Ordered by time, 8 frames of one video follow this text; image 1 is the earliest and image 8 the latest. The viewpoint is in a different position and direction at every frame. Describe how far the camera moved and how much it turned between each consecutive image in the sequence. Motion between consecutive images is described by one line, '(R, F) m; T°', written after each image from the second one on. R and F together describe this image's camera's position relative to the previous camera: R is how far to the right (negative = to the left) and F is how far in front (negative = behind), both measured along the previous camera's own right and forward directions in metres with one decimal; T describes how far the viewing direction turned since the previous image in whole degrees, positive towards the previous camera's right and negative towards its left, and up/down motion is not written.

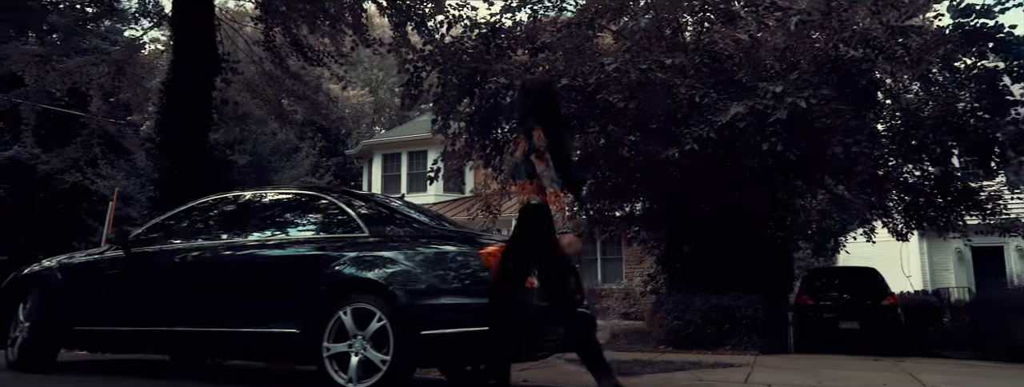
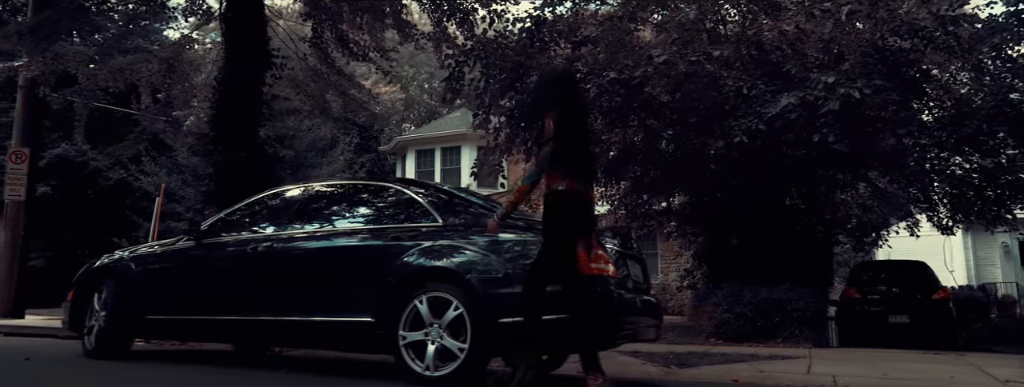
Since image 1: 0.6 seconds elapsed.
(-0.3, 0.0) m; -2°
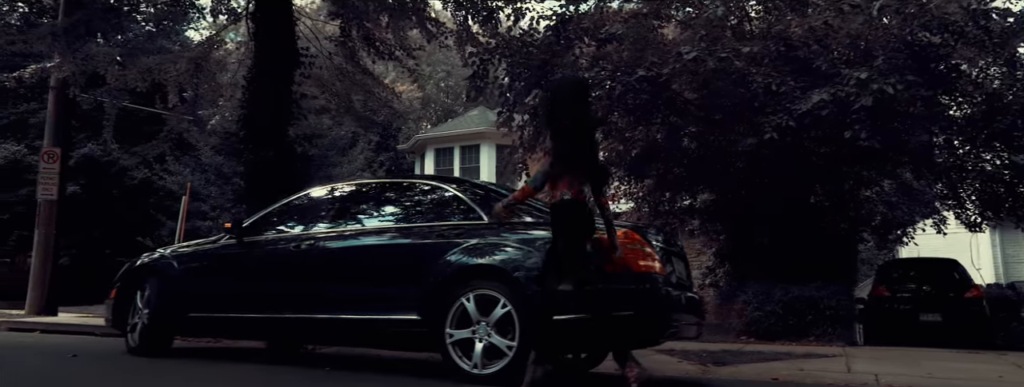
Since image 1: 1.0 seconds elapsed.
(-0.2, 0.0) m; -1°
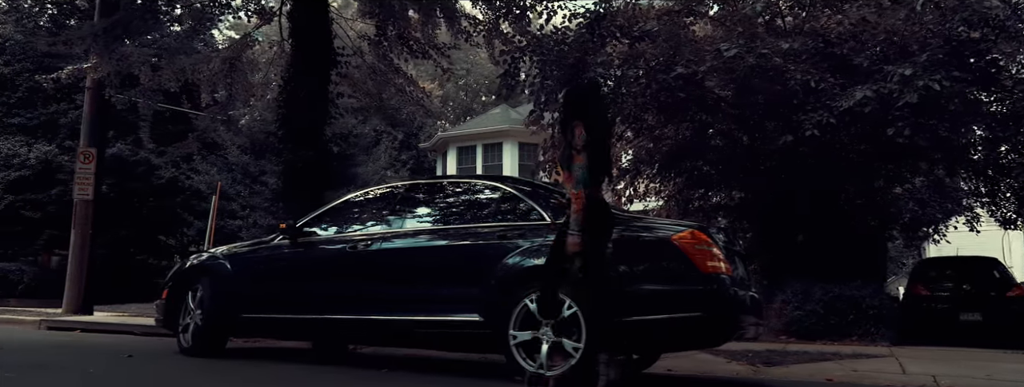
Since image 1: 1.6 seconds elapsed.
(-0.3, 0.0) m; -1°
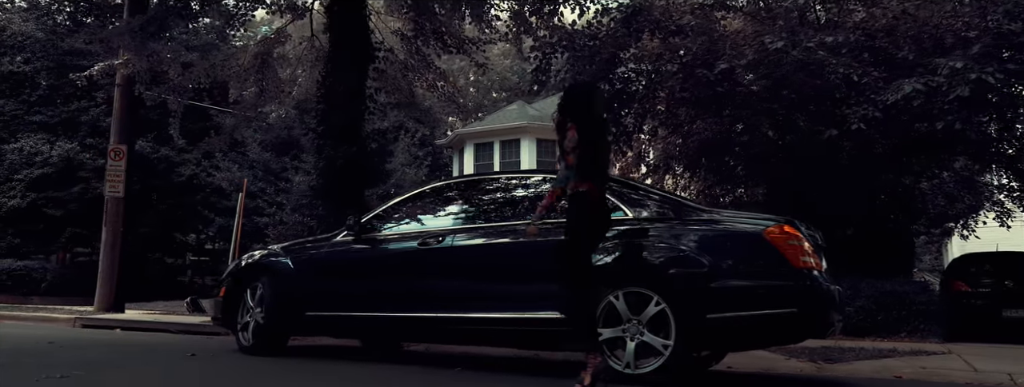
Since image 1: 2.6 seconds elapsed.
(-0.4, +0.1) m; 0°
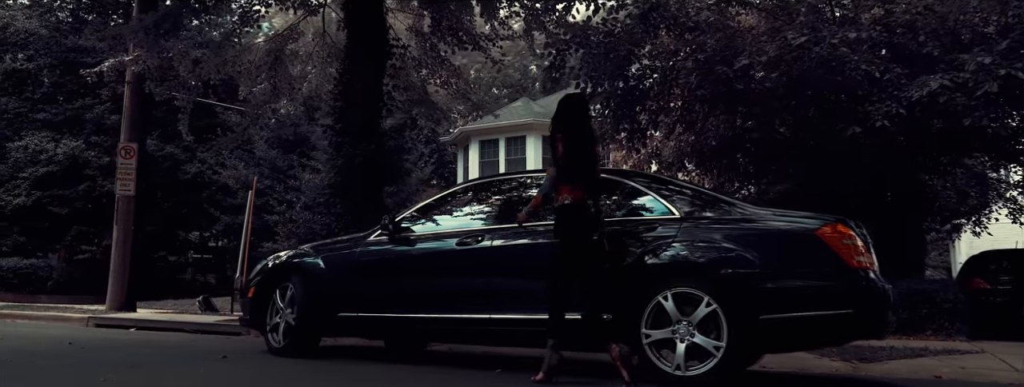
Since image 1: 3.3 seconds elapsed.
(-0.3, +0.1) m; 0°
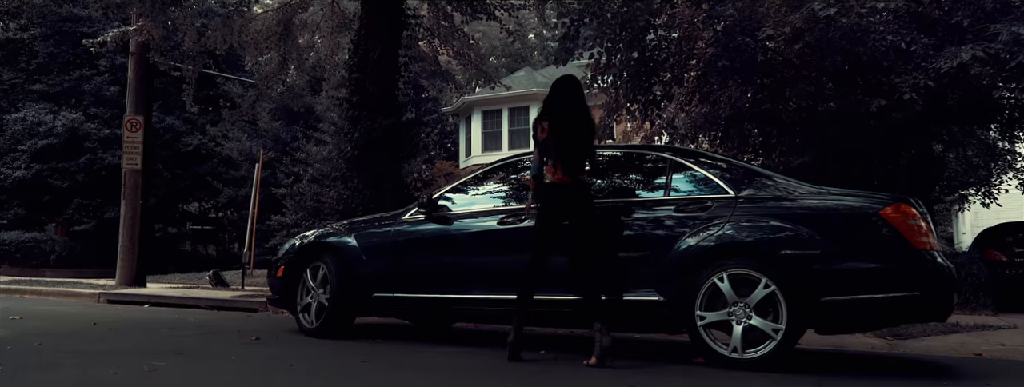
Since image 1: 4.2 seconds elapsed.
(-0.3, +0.2) m; +1°
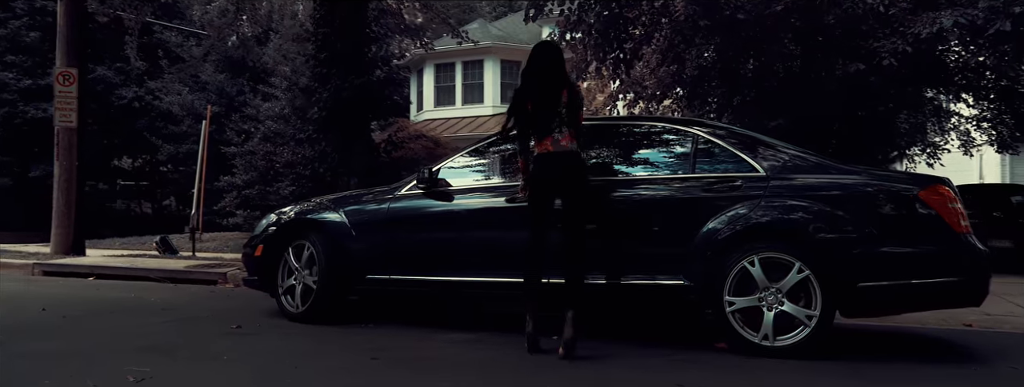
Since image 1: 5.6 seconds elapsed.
(-0.4, +0.4) m; +4°
